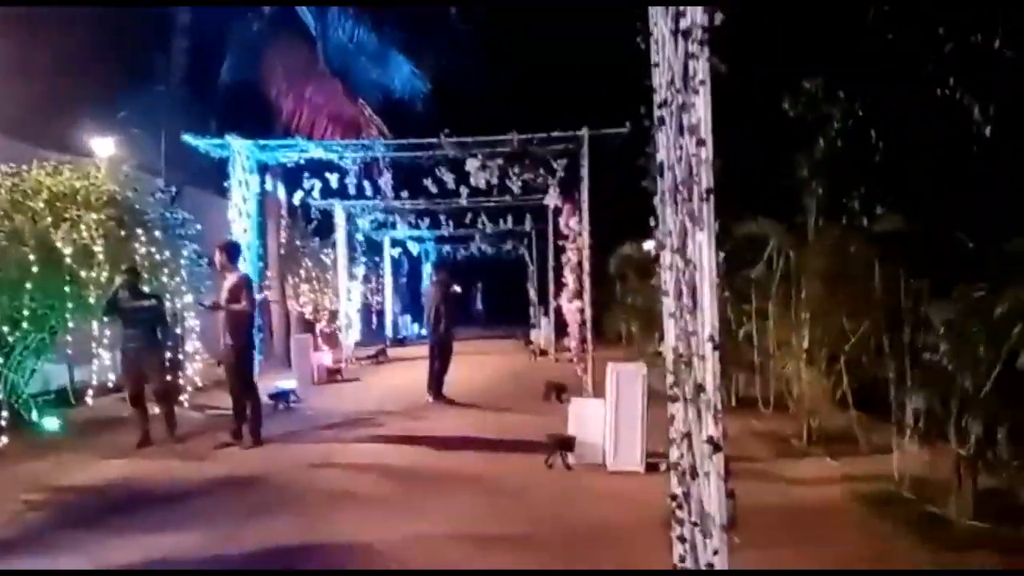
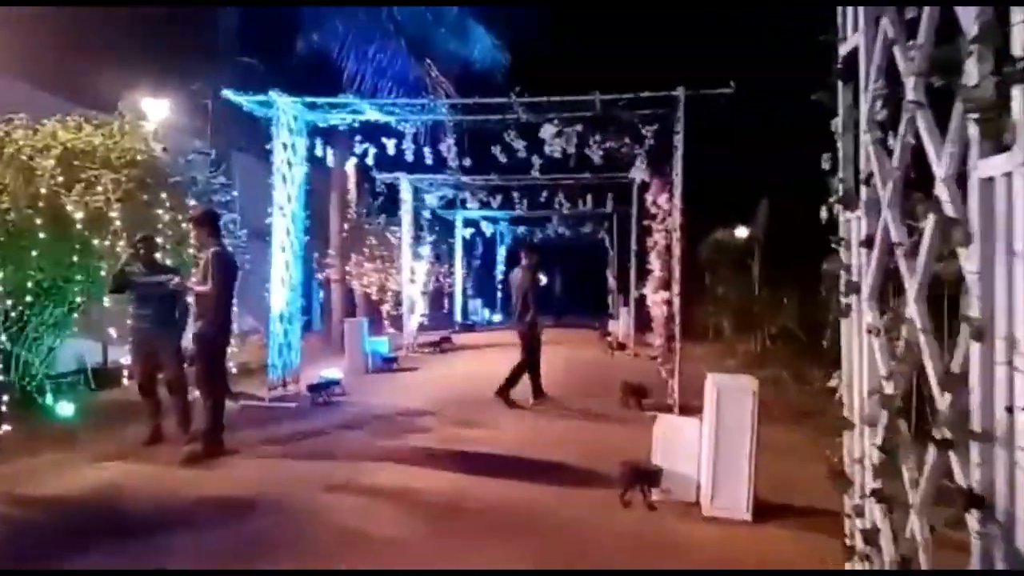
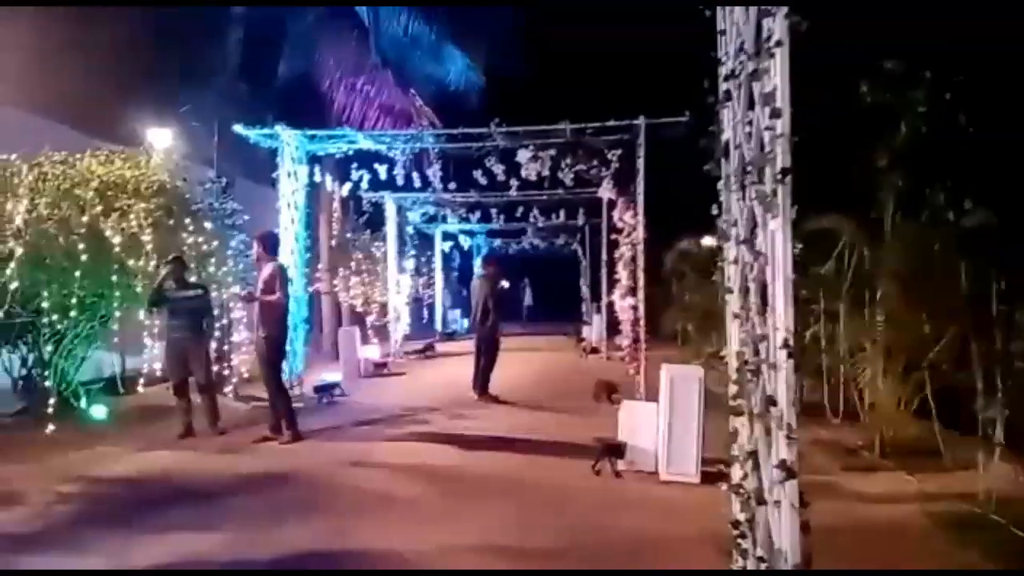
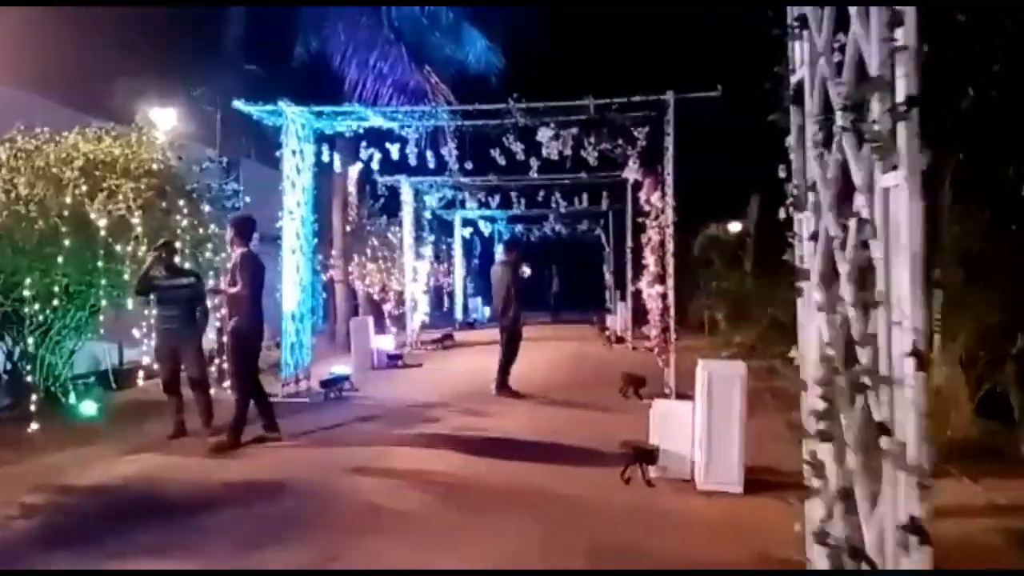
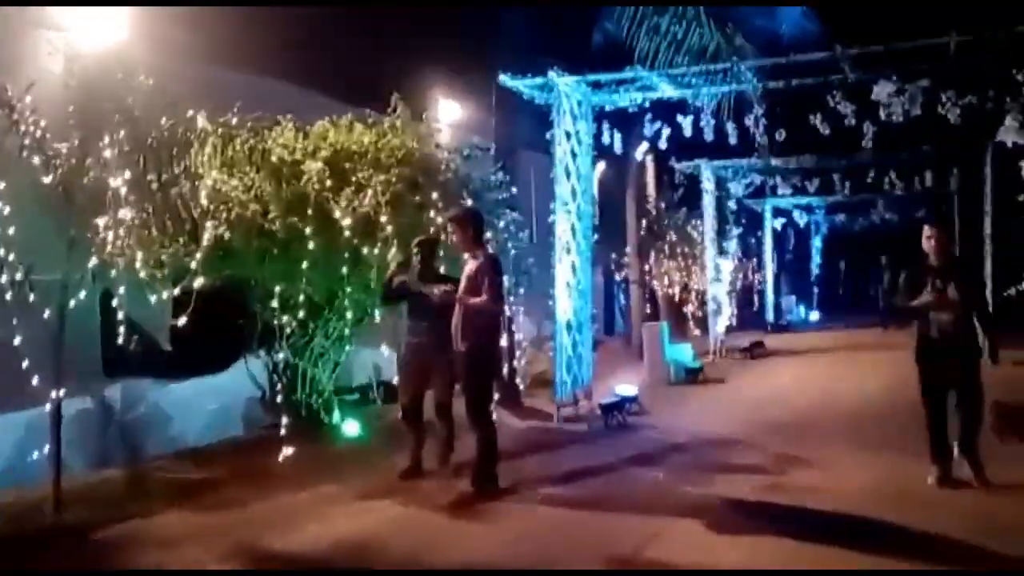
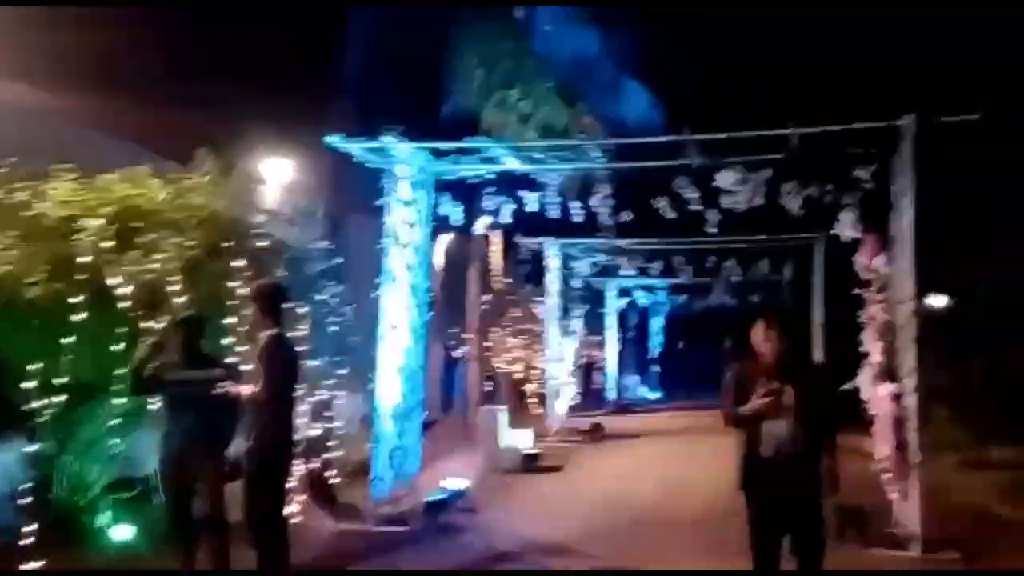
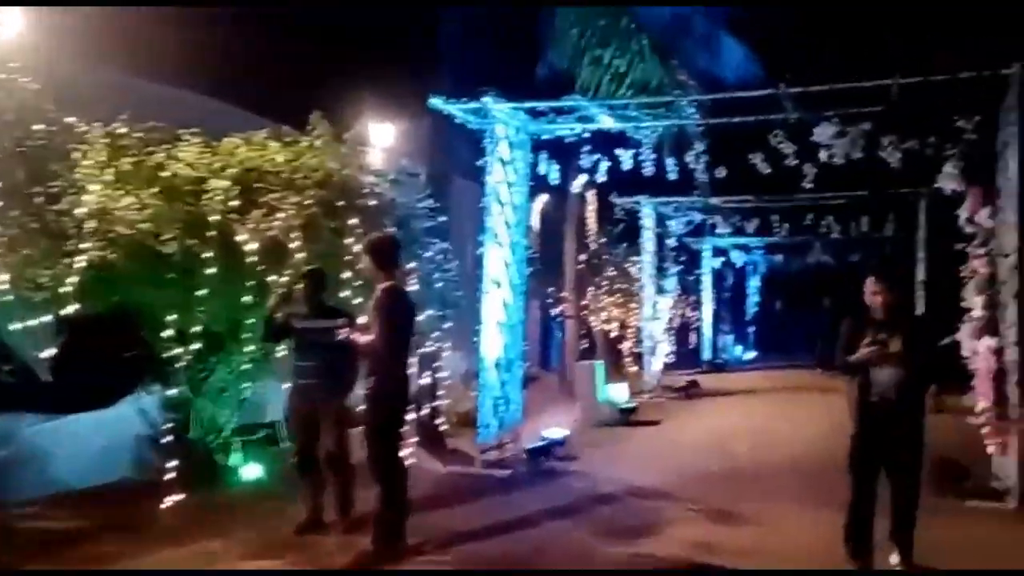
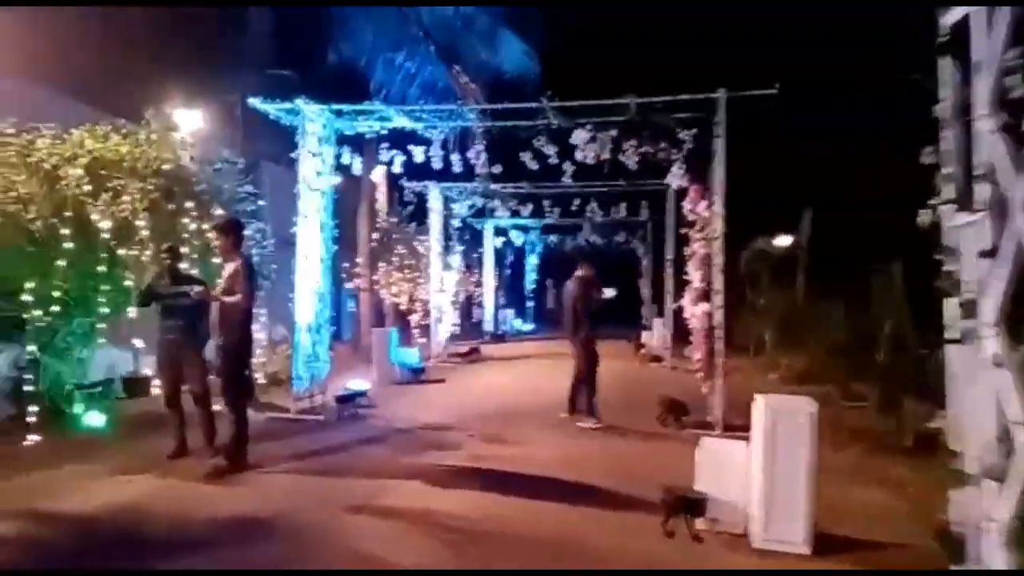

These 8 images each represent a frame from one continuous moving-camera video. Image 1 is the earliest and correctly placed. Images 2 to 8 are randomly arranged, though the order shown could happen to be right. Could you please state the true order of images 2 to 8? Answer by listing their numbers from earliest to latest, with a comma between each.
3, 4, 2, 8, 5, 7, 6
